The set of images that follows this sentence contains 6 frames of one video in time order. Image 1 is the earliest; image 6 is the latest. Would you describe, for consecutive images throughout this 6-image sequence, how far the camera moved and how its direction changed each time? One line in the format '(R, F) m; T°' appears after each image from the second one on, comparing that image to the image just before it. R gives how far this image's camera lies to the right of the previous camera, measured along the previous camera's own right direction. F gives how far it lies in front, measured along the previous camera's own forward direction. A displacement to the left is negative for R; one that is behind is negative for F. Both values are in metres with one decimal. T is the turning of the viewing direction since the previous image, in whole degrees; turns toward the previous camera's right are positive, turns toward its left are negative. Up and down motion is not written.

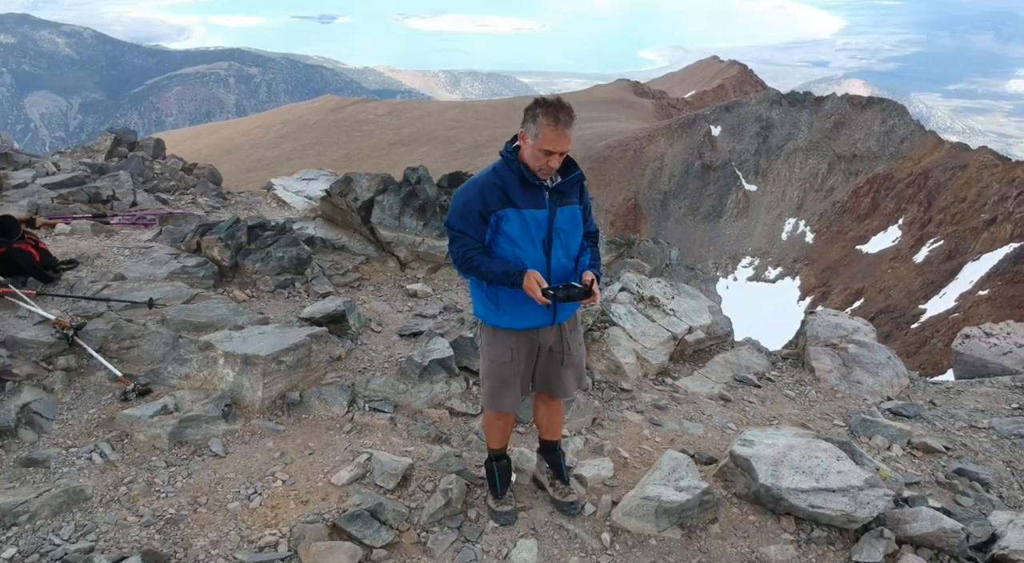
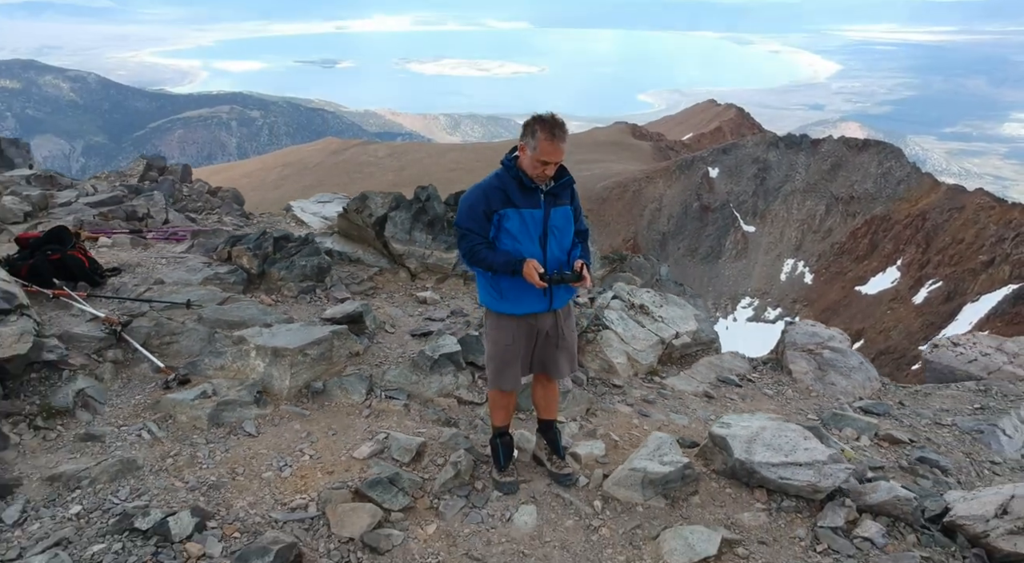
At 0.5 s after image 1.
(0.0, -0.4) m; 0°
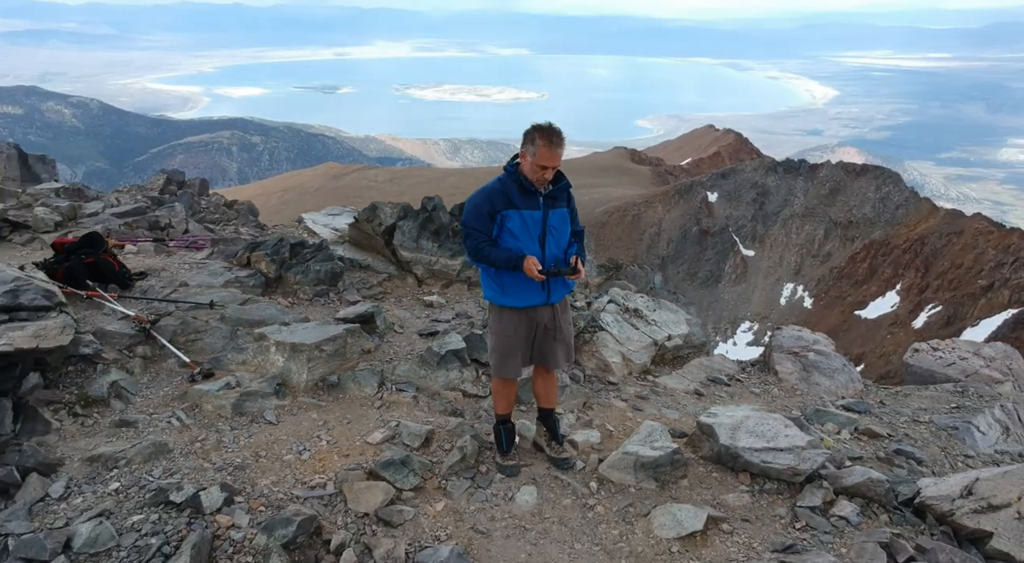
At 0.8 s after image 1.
(0.0, -0.3) m; 0°
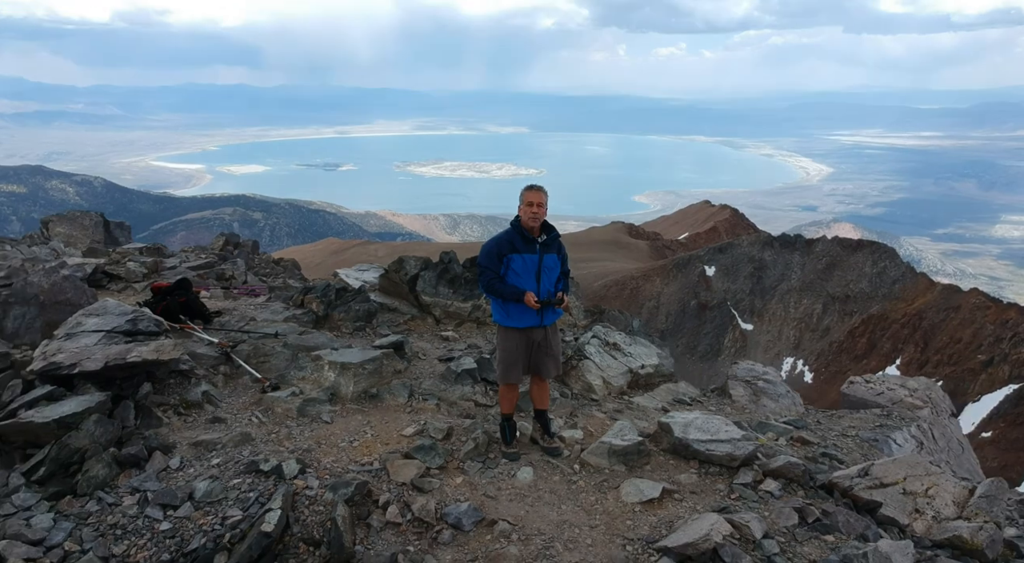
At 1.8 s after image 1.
(0.0, -1.3) m; 0°
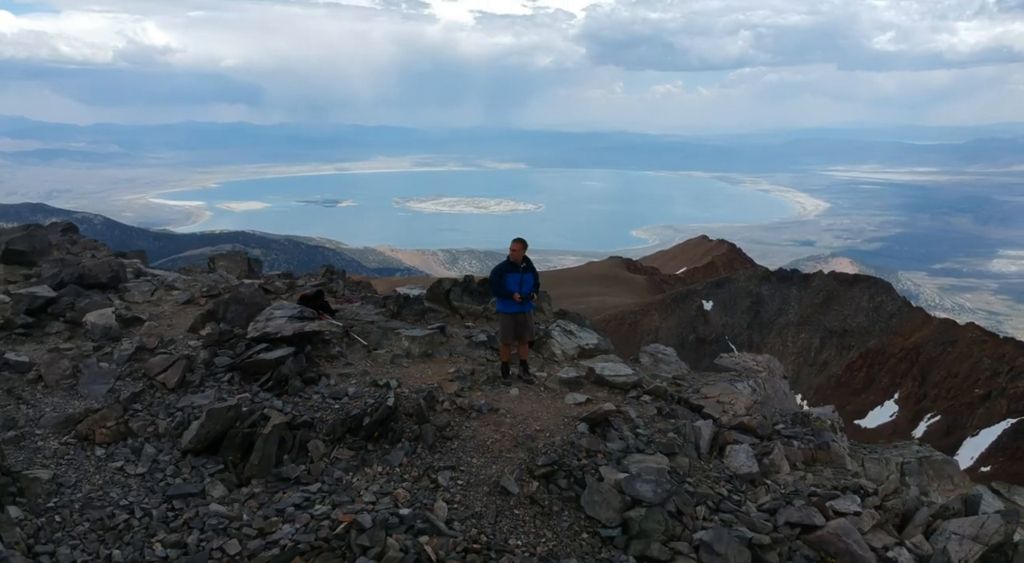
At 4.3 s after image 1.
(0.0, -4.4) m; 0°
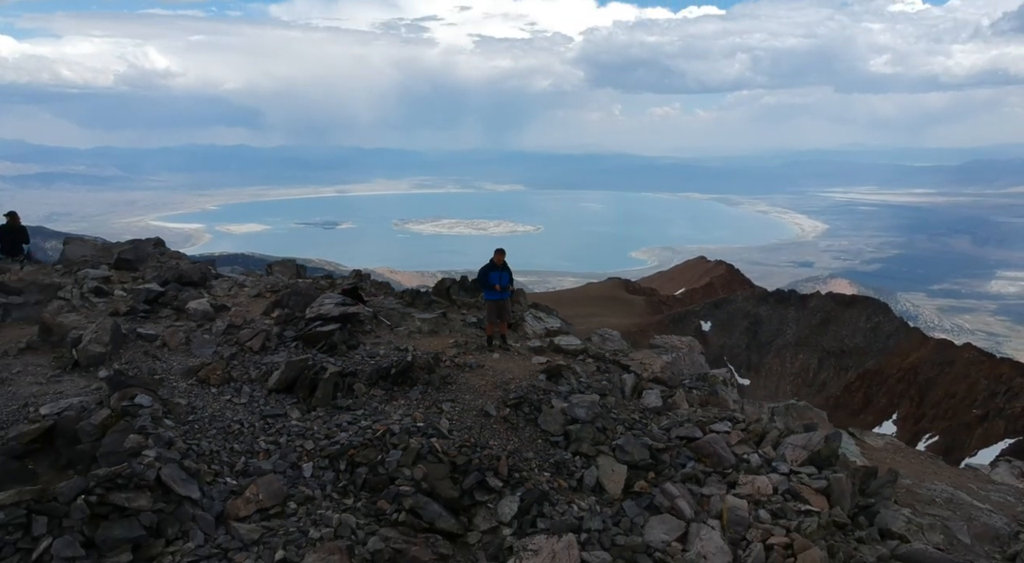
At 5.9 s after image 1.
(+0.3, -3.8) m; 0°
